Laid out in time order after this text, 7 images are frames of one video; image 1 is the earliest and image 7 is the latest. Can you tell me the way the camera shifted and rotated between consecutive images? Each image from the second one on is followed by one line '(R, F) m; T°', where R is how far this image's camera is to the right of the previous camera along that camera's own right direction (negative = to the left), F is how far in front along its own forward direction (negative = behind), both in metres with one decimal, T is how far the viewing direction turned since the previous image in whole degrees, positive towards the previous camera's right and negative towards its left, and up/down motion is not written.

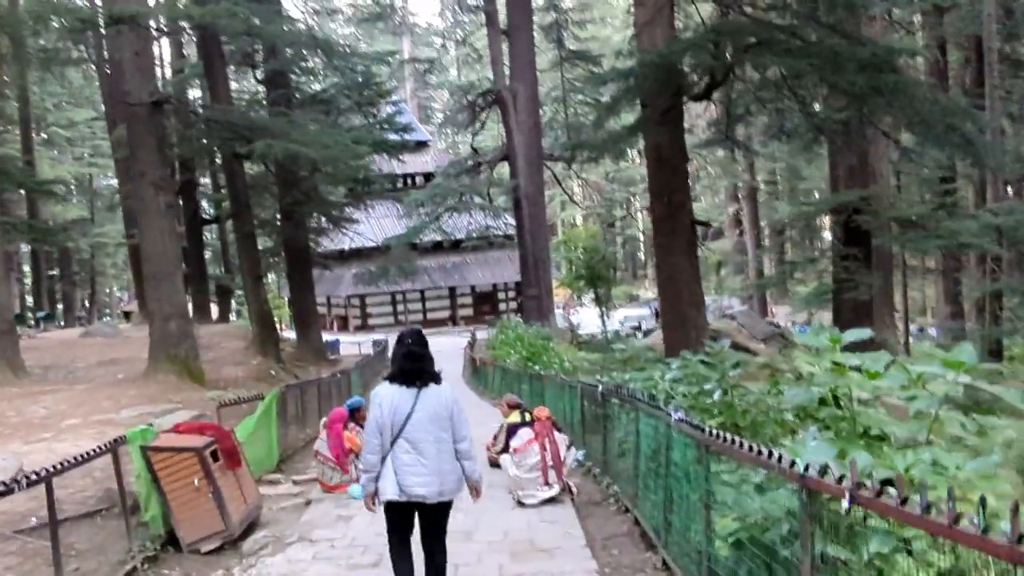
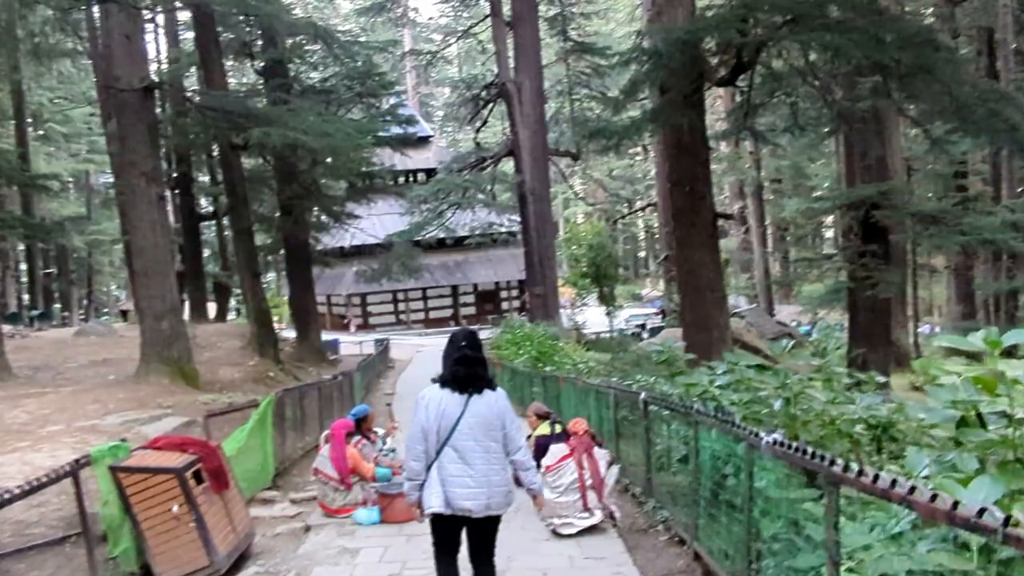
(-0.1, +0.7) m; 0°
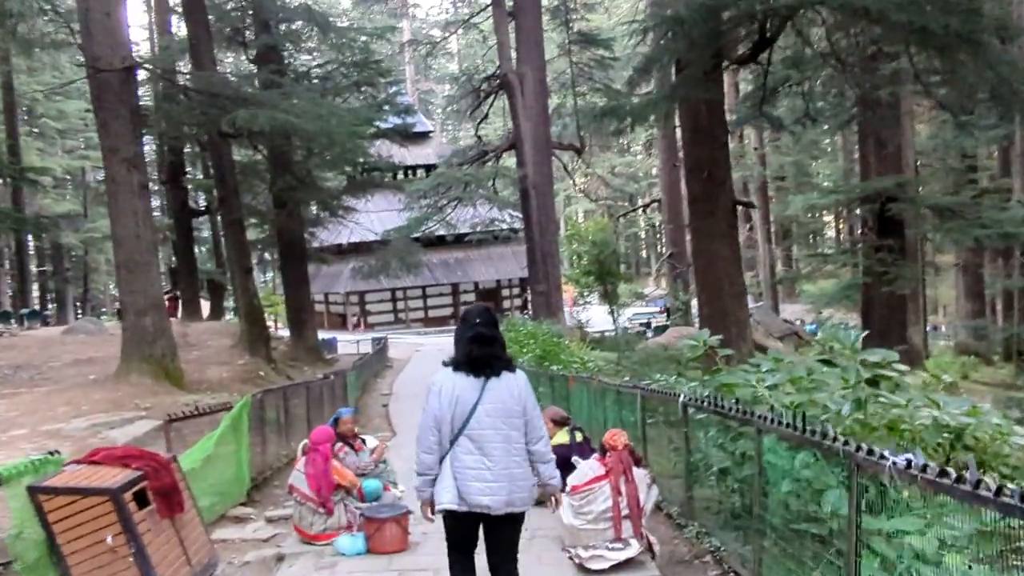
(-0.1, +0.8) m; 0°
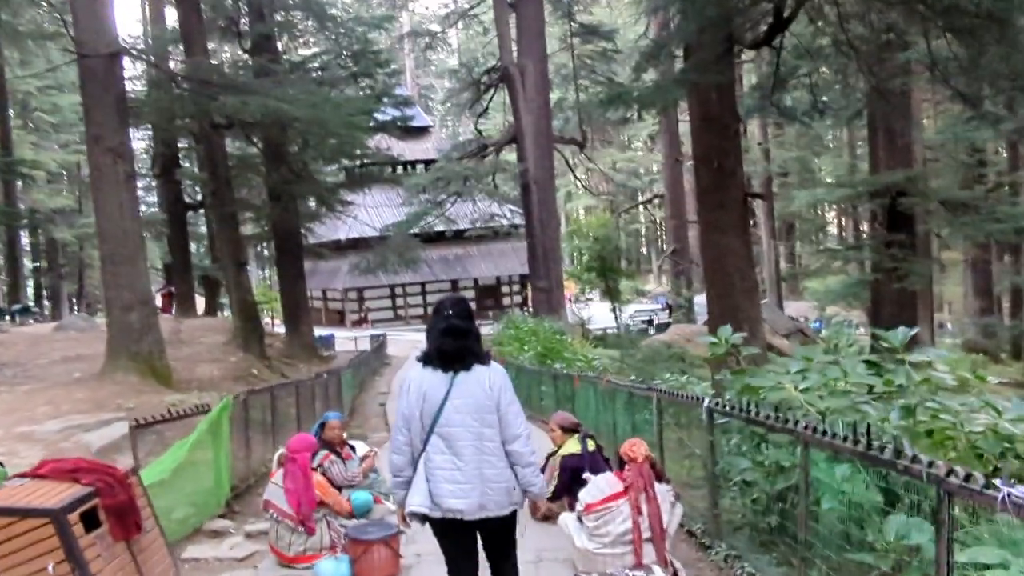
(0.0, +0.4) m; 0°
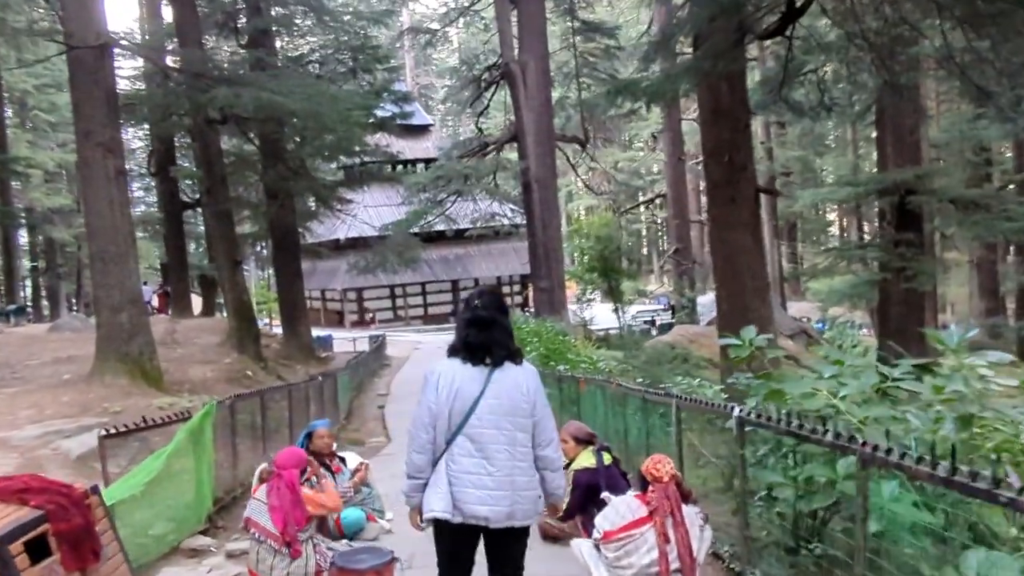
(0.0, +0.4) m; 0°
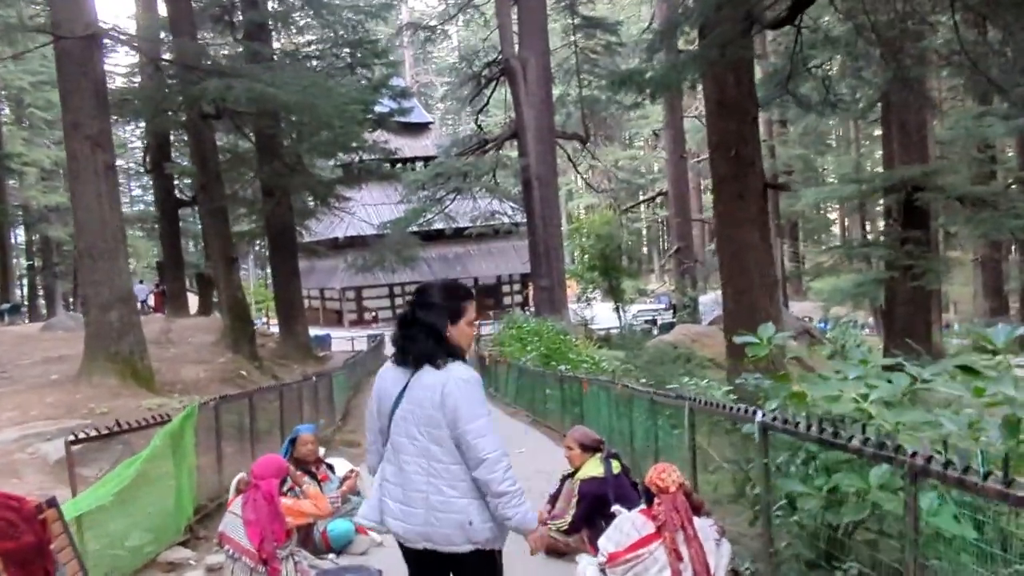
(0.0, +0.3) m; 0°
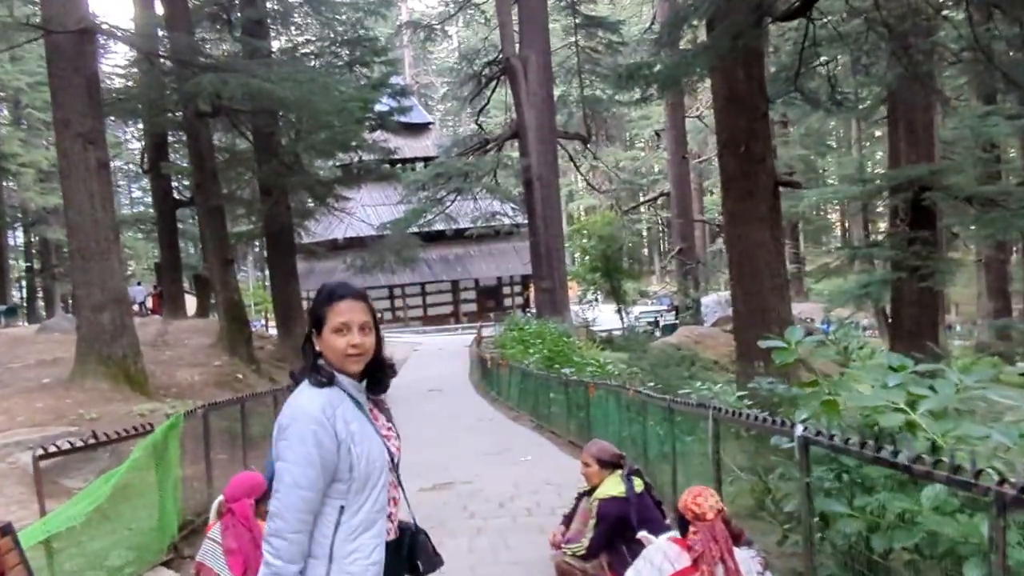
(0.0, +0.3) m; 0°
